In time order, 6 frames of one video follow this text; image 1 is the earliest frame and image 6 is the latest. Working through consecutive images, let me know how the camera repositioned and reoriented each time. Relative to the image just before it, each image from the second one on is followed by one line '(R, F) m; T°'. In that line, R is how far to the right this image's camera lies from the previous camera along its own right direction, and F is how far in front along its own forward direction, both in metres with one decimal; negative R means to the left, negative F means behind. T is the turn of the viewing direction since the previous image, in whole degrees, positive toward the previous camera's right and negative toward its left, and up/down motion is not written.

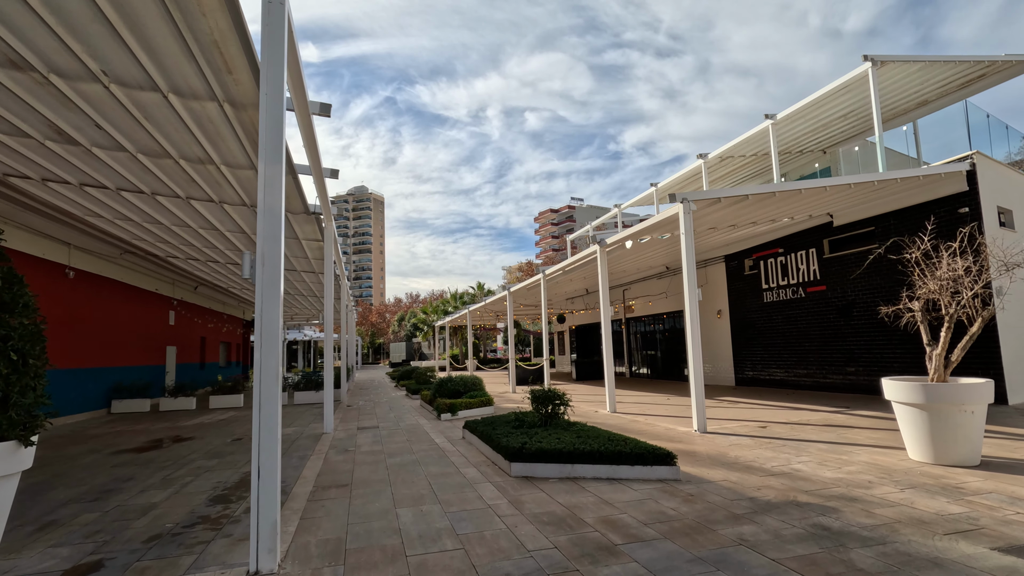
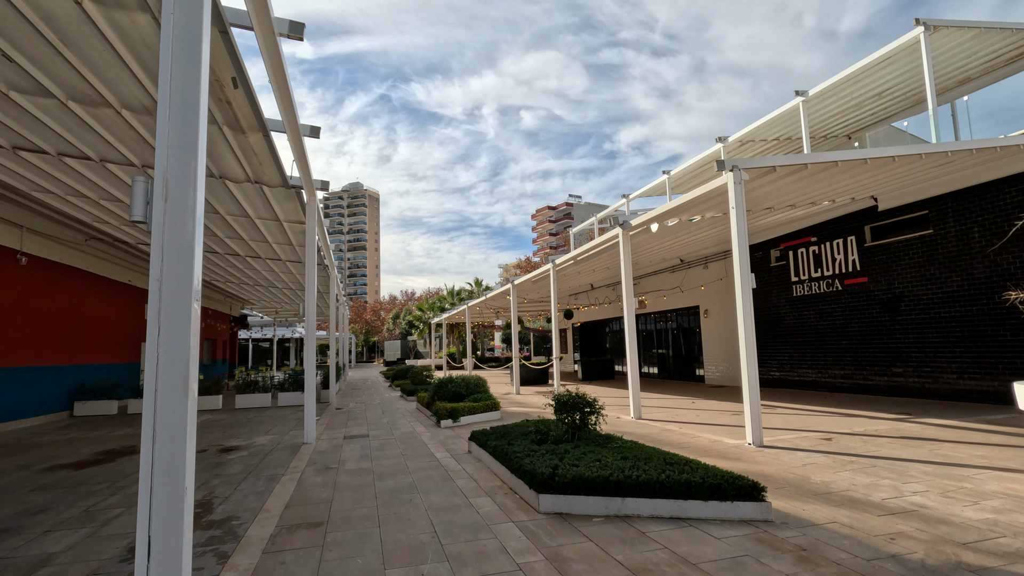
(-0.2, +1.2) m; +1°
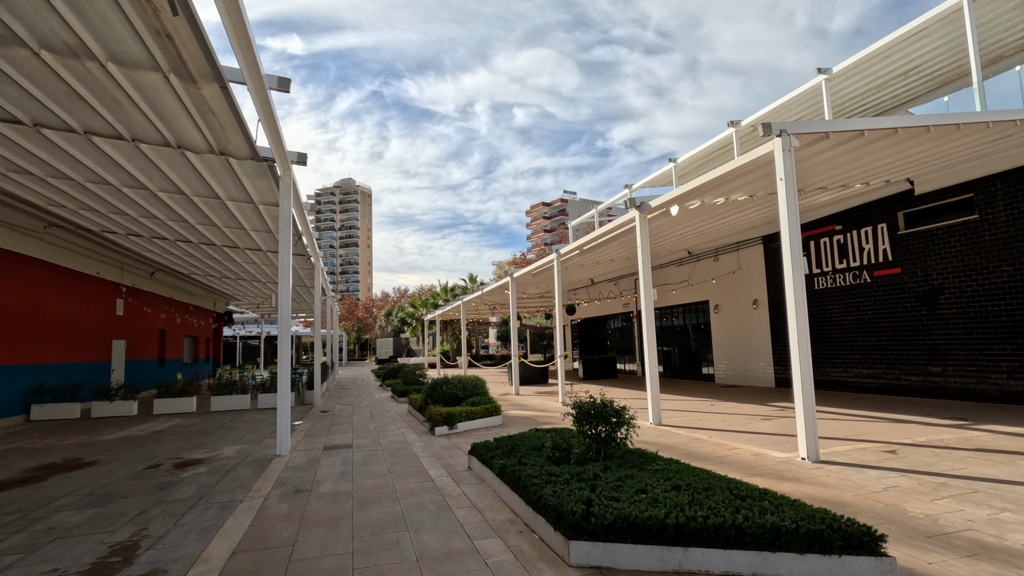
(-0.1, +1.0) m; +1°
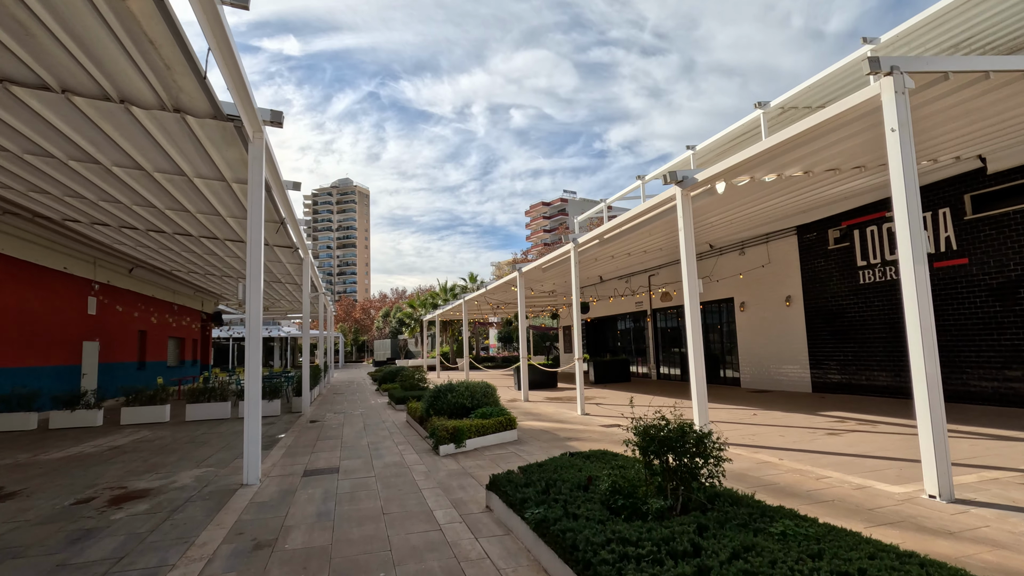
(-0.2, +1.2) m; 0°
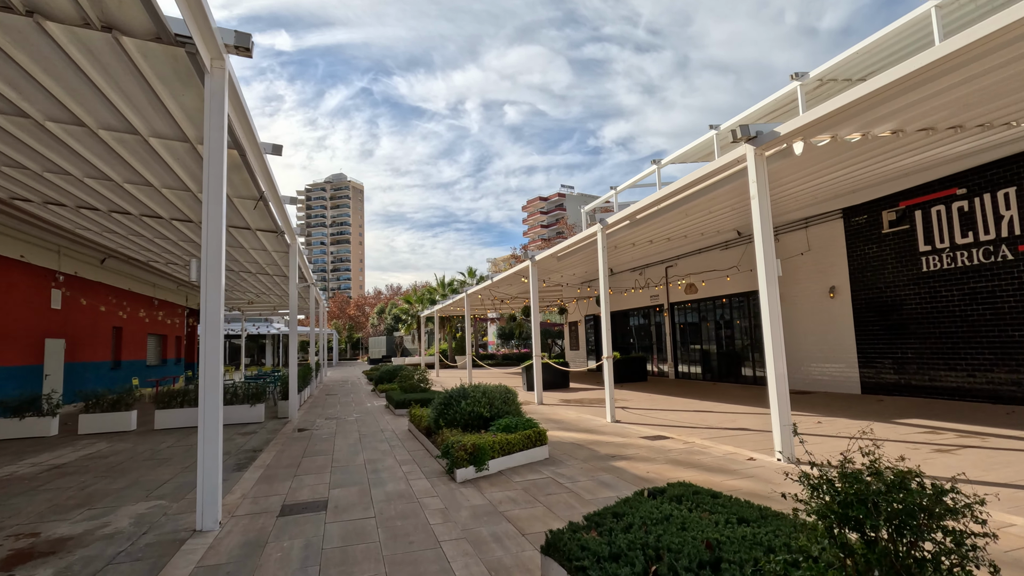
(-0.4, +1.3) m; +1°
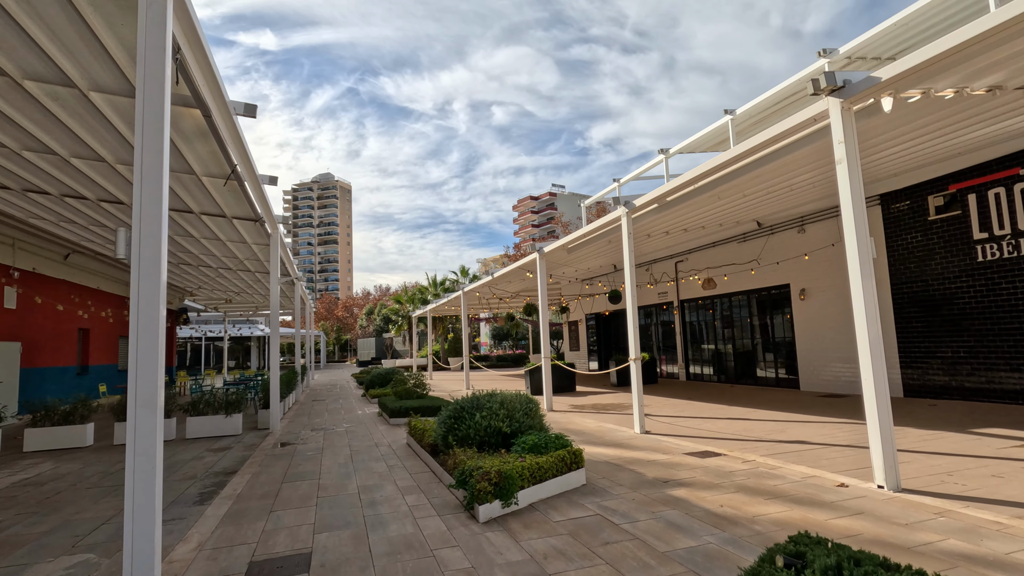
(-0.3, +1.0) m; +1°
